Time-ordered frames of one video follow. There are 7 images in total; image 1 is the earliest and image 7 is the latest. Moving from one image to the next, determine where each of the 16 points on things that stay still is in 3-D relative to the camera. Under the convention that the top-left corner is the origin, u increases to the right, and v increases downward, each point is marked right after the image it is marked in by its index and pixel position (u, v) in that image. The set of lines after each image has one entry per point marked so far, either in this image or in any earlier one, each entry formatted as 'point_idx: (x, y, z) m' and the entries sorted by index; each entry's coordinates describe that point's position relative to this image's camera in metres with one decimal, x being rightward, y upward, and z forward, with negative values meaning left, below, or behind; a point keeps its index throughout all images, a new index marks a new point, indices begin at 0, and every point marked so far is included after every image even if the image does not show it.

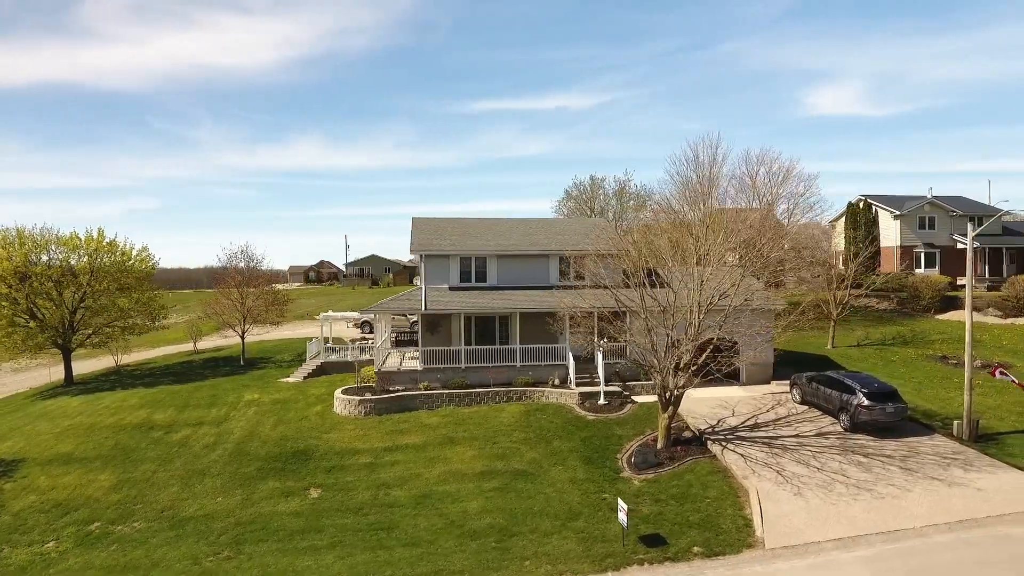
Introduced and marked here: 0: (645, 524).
0: (+2.7, -4.8, +12.7) m
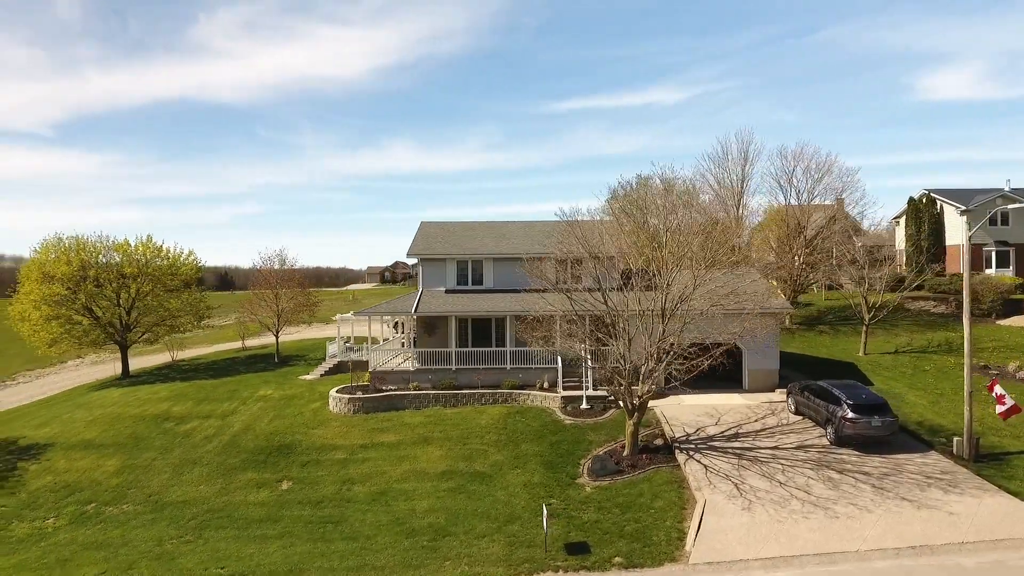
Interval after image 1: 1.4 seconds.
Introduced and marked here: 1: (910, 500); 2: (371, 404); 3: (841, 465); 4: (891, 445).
0: (+1.3, -4.9, +12.6) m
1: (+8.1, -4.4, +12.8) m
2: (-4.4, -3.6, +19.4) m
3: (+7.7, -4.1, +14.6) m
4: (+9.4, -3.9, +15.6) m
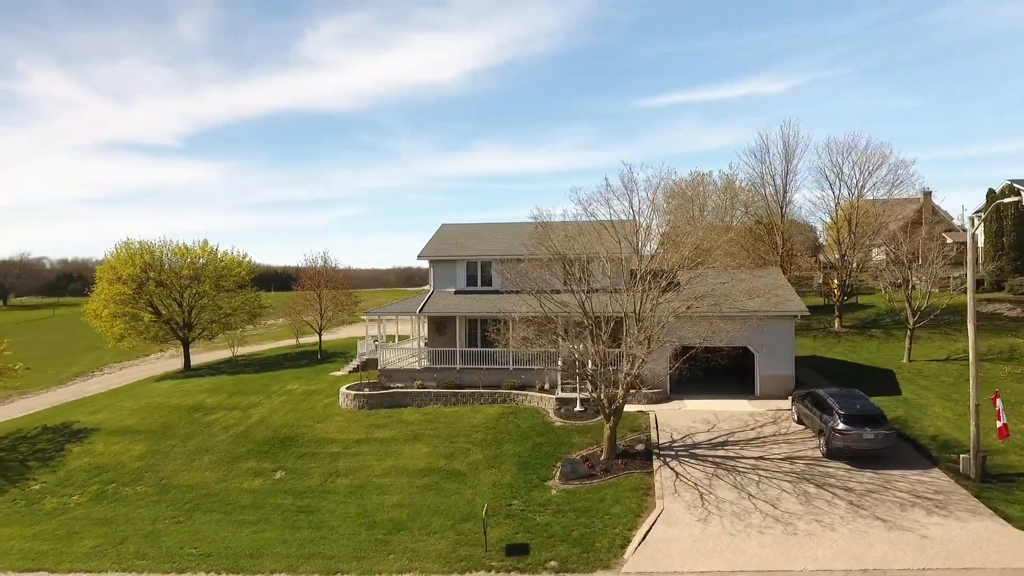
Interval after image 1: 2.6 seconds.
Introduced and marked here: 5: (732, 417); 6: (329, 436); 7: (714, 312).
0: (+0.2, -5.0, +12.6) m
1: (+7.0, -4.4, +11.8) m
2: (-4.4, -3.6, +20.2) m
3: (+6.9, -4.2, +13.7) m
4: (+8.7, -4.0, +14.4) m
5: (+6.2, -3.7, +17.7) m
6: (-5.4, -4.4, +18.5) m
7: (+6.0, -0.7, +18.9) m
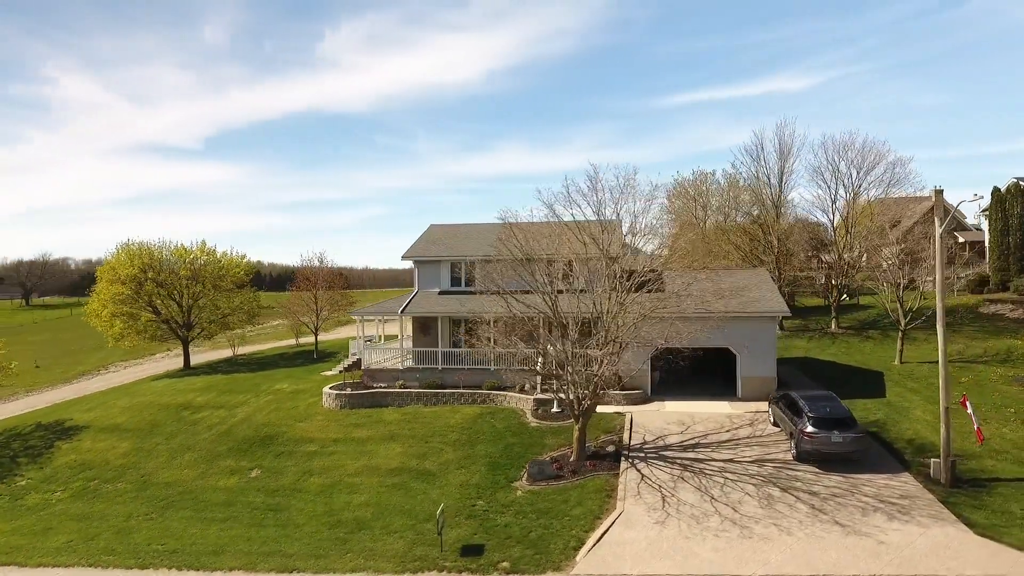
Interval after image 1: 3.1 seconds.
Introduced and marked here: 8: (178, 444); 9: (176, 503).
0: (-0.6, -5.0, +12.6) m
1: (+6.1, -4.4, +11.6) m
2: (-5.1, -3.7, +20.3) m
3: (+6.0, -4.2, +13.5) m
4: (+7.9, -4.0, +14.2) m
5: (+5.5, -3.7, +17.5) m
6: (-6.1, -4.4, +18.7) m
7: (+5.3, -0.8, +18.8) m
8: (-10.2, -4.8, +19.1) m
9: (-8.4, -5.4, +15.6) m
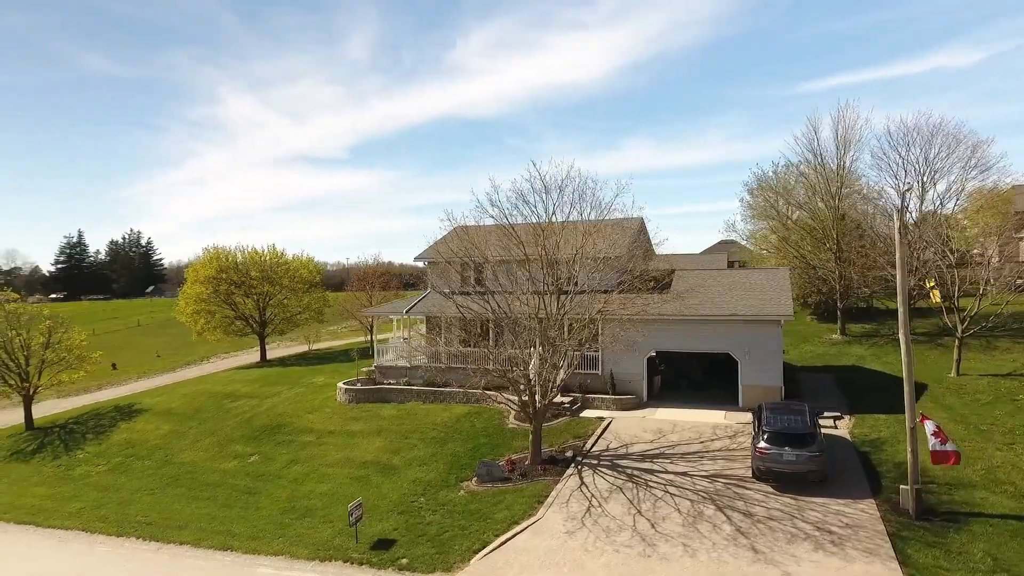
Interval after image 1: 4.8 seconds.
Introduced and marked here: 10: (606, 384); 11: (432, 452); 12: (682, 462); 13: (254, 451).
0: (-2.3, -5.0, +12.9) m
1: (+4.1, -4.5, +10.6) m
2: (-5.1, -3.7, +21.3) m
3: (+4.4, -4.2, +12.5) m
4: (+6.4, -4.0, +12.7) m
5: (+4.7, -3.7, +16.5) m
6: (-6.4, -4.4, +20.0) m
7: (+4.8, -0.8, +17.7) m
8: (-10.4, -4.8, +21.2) m
9: (-9.3, -5.4, +17.4) m
10: (+2.9, -2.9, +19.2) m
11: (-2.1, -4.4, +16.8) m
12: (+3.9, -4.0, +14.4) m
13: (-7.8, -4.9, +18.8) m
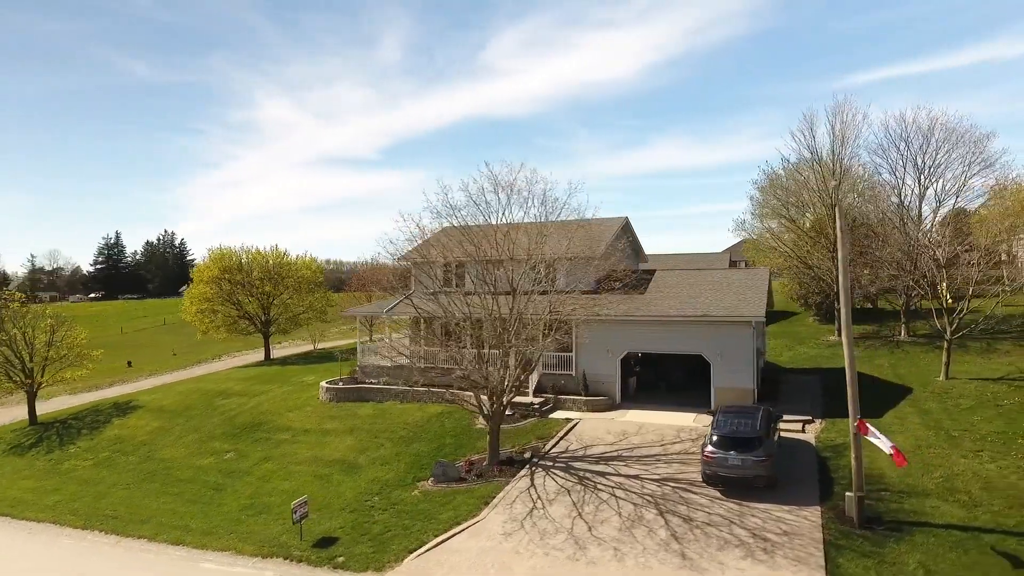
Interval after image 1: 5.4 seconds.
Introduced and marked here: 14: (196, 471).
0: (-3.4, -5.0, +13.0) m
1: (+2.9, -4.5, +10.4) m
2: (-5.8, -3.7, +21.6) m
3: (+3.2, -4.2, +12.2) m
4: (+5.2, -4.0, +12.4) m
5: (+3.7, -3.7, +16.2) m
6: (-7.2, -4.4, +20.3) m
7: (+3.9, -0.8, +17.5) m
8: (-11.1, -4.8, +21.7) m
9: (-10.2, -5.4, +17.8) m
10: (+2.0, -3.0, +19.0) m
11: (-3.1, -4.4, +16.9) m
12: (+2.9, -4.0, +14.2) m
13: (-8.6, -4.9, +19.2) m
14: (-9.0, -5.2, +17.9) m
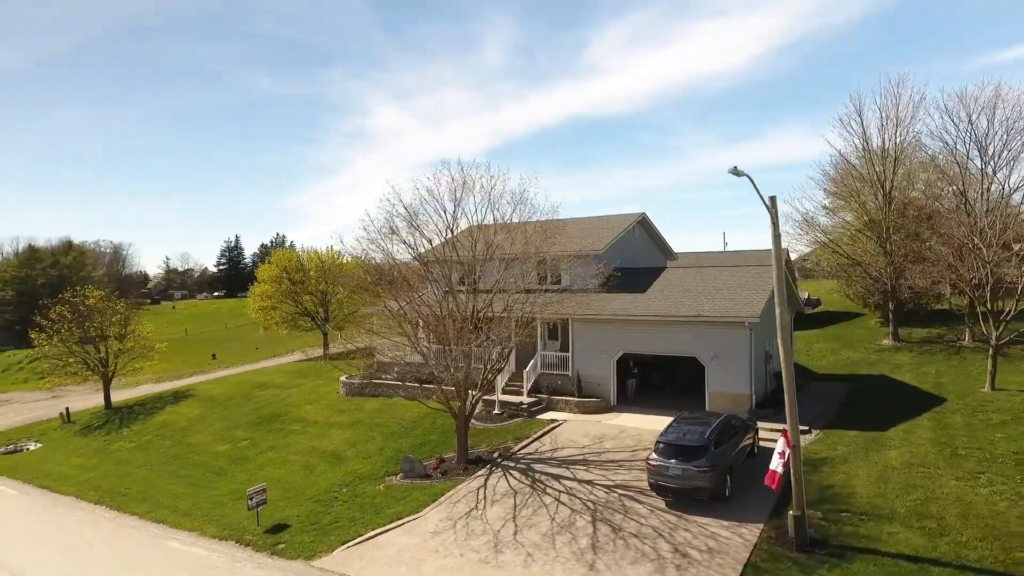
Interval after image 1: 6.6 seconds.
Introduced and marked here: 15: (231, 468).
0: (-4.5, -5.0, +13.5) m
1: (+1.3, -4.4, +9.9) m
2: (-5.5, -3.6, +22.3) m
3: (+1.9, -4.2, +11.7) m
4: (+3.9, -4.0, +11.5) m
5: (+3.0, -3.7, +15.5) m
6: (-7.1, -4.4, +21.3) m
7: (+3.4, -0.8, +16.7) m
8: (-10.7, -4.7, +23.3) m
9: (-10.4, -5.3, +19.4) m
10: (+1.9, -2.9, +18.6) m
11: (-3.5, -4.4, +17.3) m
12: (+1.9, -4.0, +13.7) m
13: (-8.6, -4.9, +20.5) m
14: (-9.3, -5.2, +19.3) m
15: (-8.0, -5.2, +17.8) m
